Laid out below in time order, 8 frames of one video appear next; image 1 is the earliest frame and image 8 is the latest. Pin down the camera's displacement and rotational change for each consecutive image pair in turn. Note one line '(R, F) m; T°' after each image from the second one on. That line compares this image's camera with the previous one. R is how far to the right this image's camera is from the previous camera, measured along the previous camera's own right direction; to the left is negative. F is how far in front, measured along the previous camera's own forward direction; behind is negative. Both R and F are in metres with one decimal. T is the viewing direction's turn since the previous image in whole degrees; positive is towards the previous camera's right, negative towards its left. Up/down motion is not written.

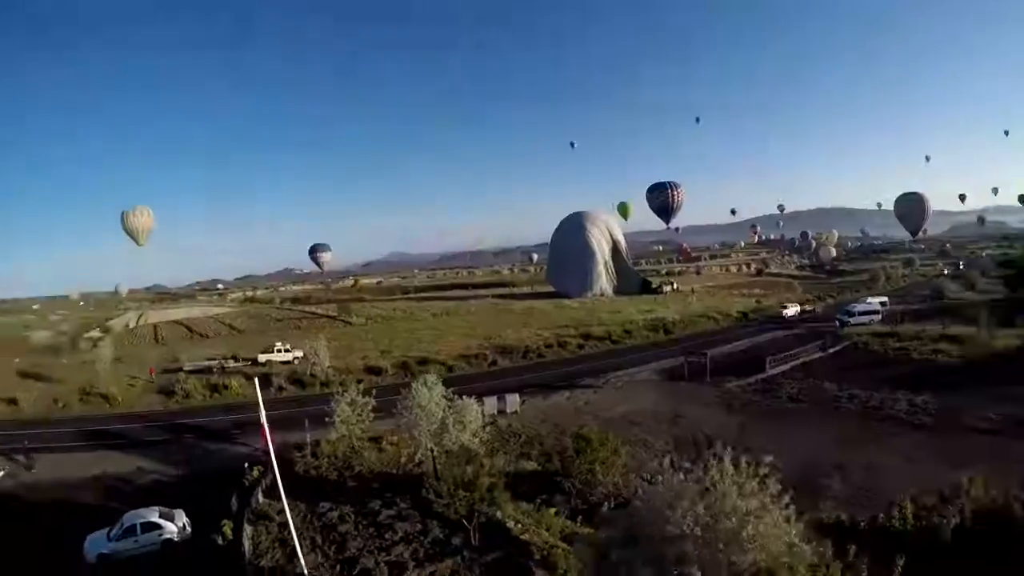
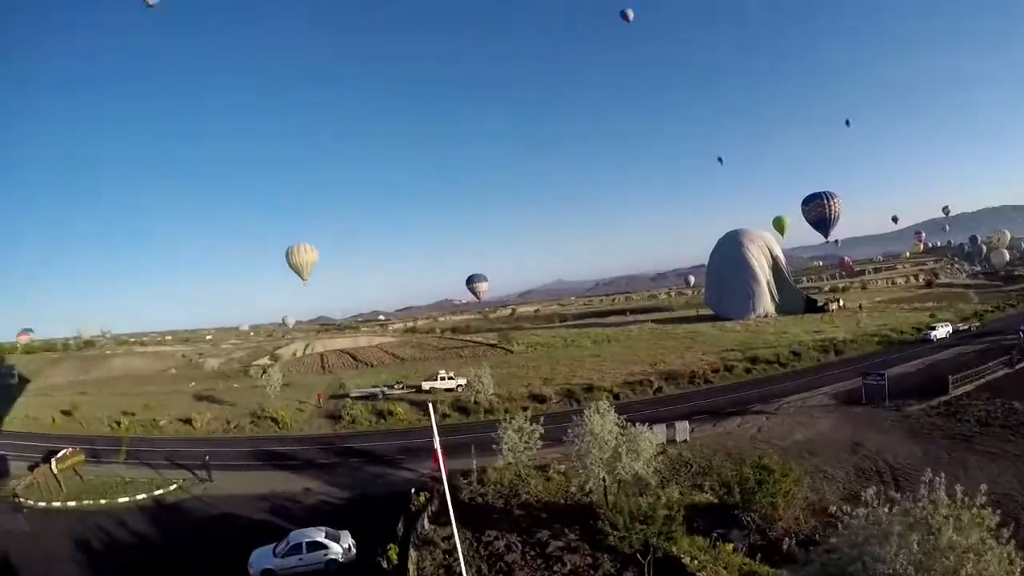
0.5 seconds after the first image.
(-1.6, +0.4) m; -8°
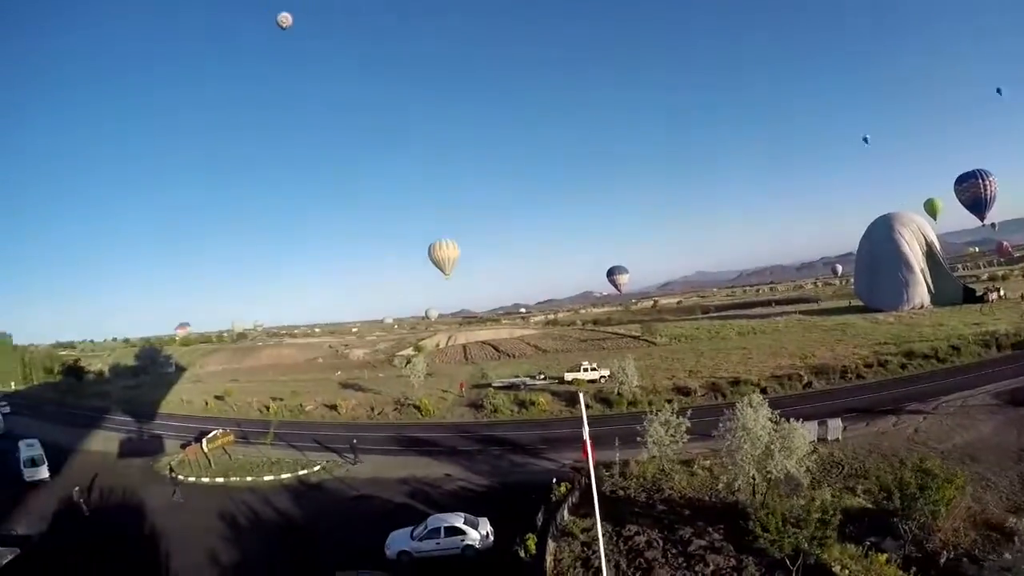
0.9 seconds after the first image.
(-1.1, -0.1) m; -8°
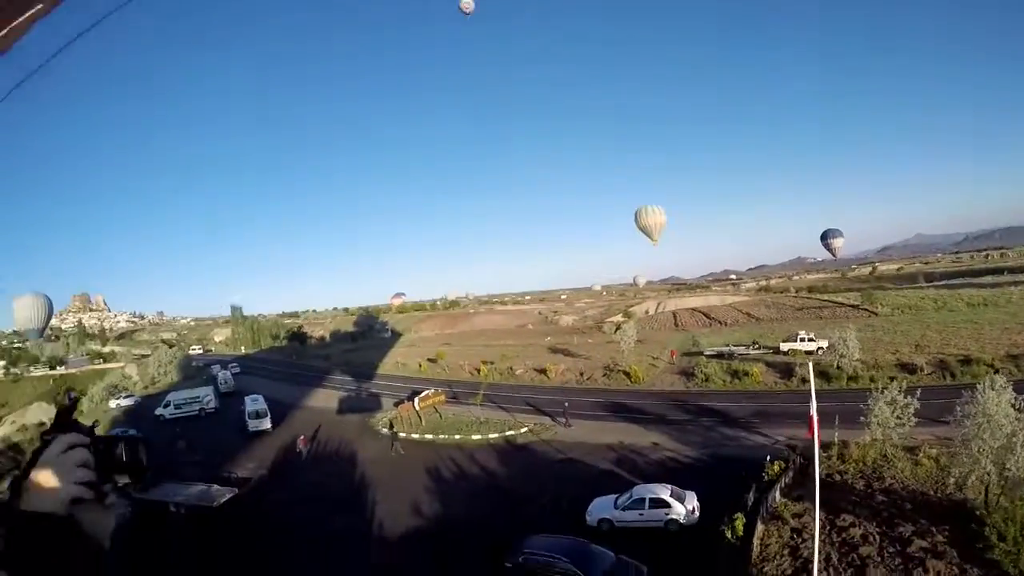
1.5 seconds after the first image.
(-0.6, -0.8) m; -16°
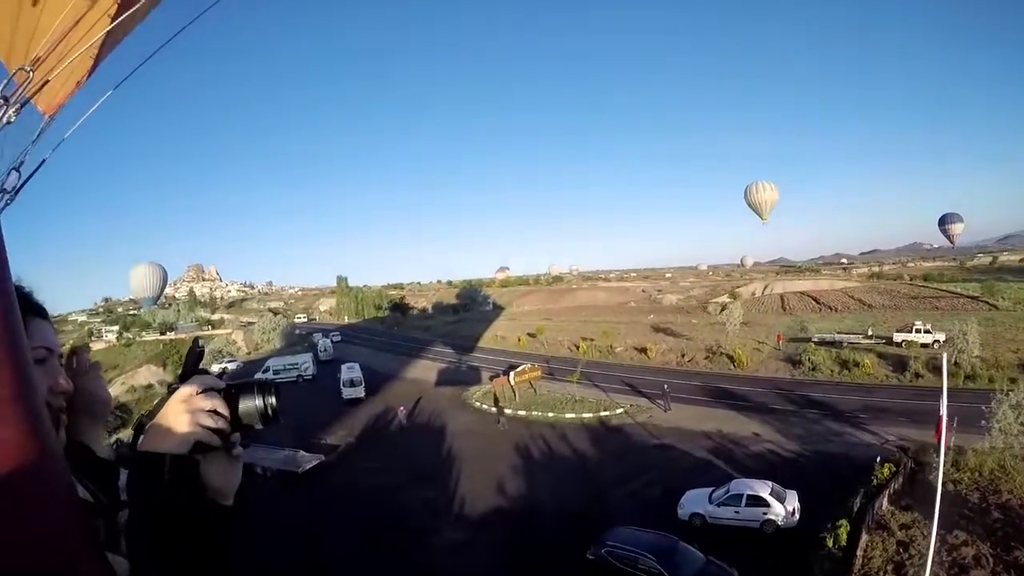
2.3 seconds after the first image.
(-0.1, -0.1) m; -8°
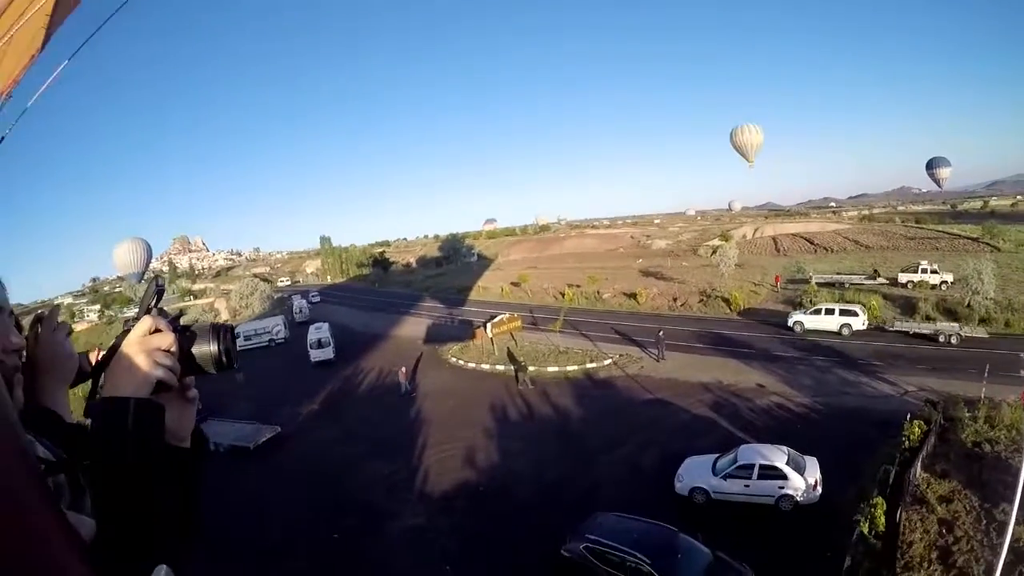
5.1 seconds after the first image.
(+0.1, +0.9) m; +1°
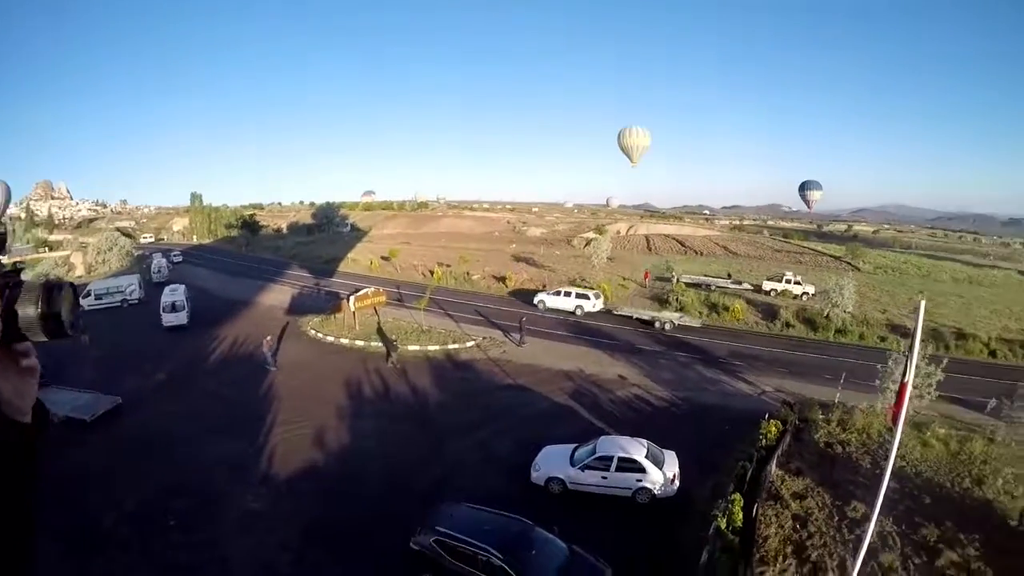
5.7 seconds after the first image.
(+0.3, +0.6) m; +10°
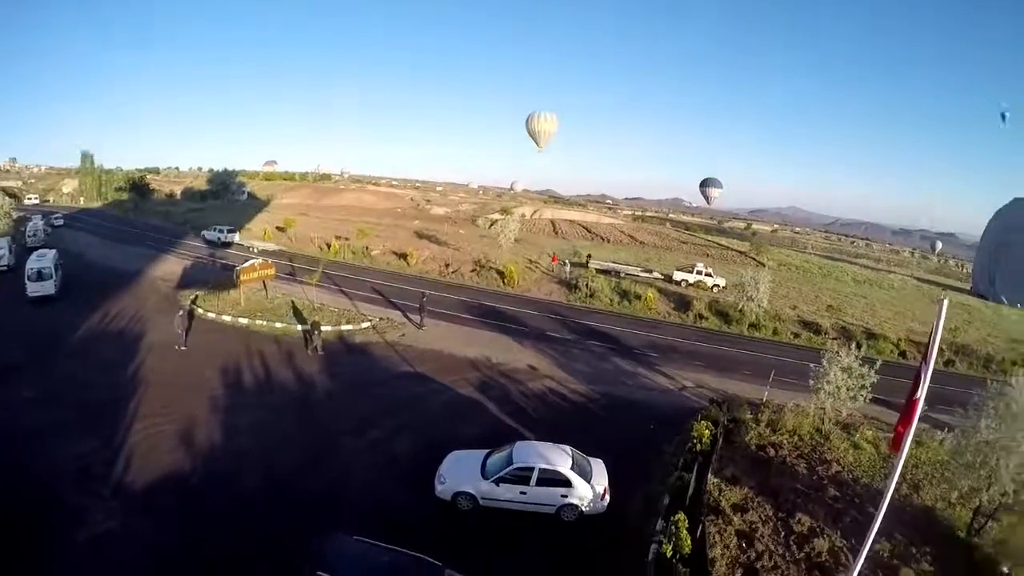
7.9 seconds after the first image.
(0.0, +0.7) m; +8°
